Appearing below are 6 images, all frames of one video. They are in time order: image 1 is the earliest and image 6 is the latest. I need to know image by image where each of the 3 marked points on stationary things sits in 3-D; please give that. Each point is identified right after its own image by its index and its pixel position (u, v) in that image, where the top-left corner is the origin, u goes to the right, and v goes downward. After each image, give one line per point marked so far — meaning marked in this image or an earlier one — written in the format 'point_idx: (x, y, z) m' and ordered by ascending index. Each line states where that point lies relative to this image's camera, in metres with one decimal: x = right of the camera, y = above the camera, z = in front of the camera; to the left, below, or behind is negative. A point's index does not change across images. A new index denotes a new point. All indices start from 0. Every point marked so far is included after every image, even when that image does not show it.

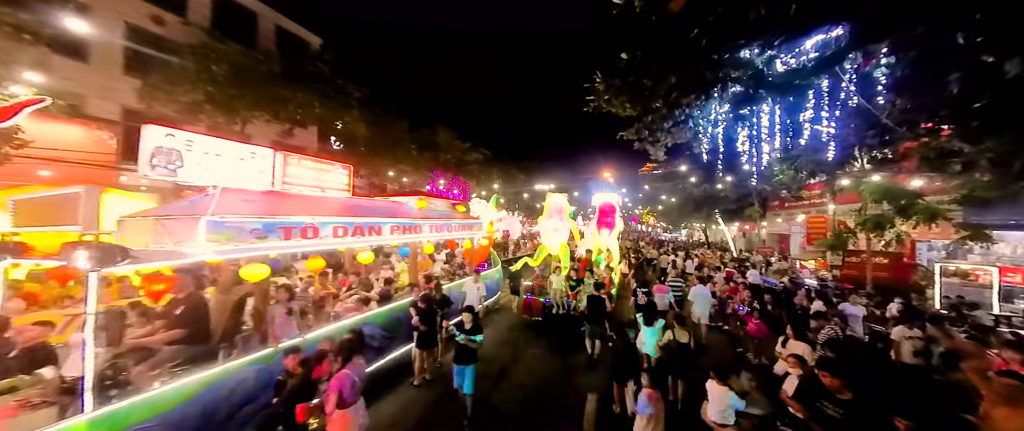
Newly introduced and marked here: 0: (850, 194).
0: (+10.7, +0.7, +9.8) m
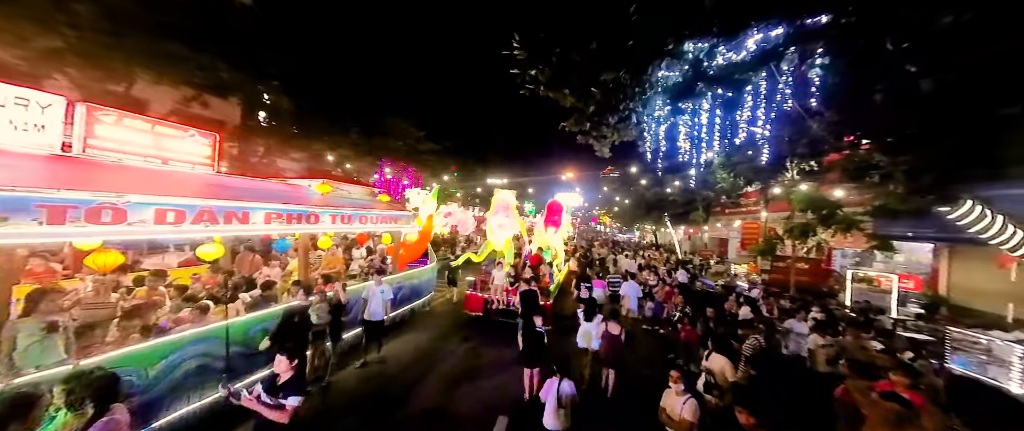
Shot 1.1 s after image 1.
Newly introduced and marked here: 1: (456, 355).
0: (+8.9, +0.4, +10.3) m
1: (-1.2, -2.9, +6.6) m
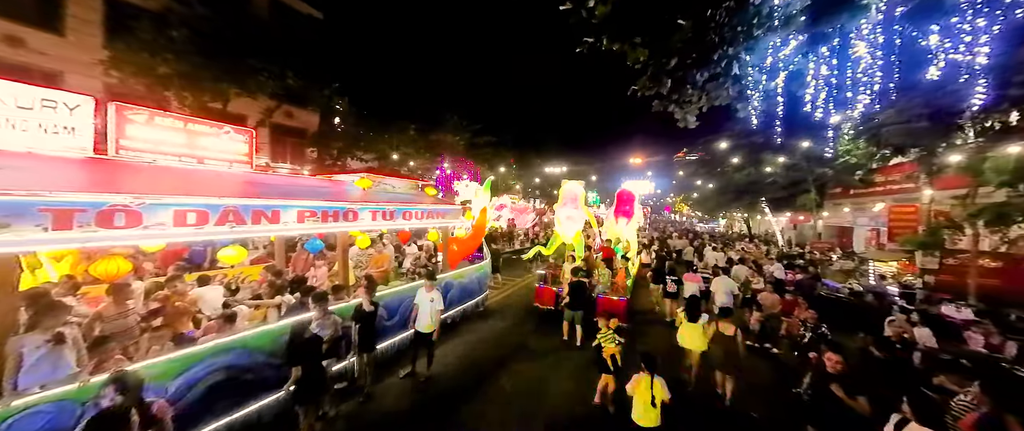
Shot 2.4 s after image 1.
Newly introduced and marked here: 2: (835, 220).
0: (+10.5, +0.9, +7.4) m
1: (+0.1, -2.8, +5.9) m
2: (+20.8, -0.3, +19.9) m
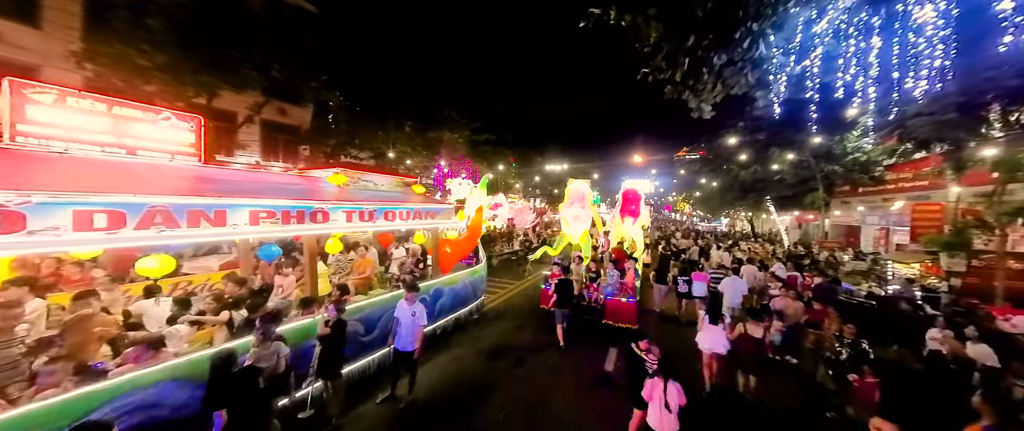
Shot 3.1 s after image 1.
0: (+10.5, +1.0, +6.8) m
1: (0.0, -2.8, +5.4) m
2: (+20.7, -0.2, +19.4) m
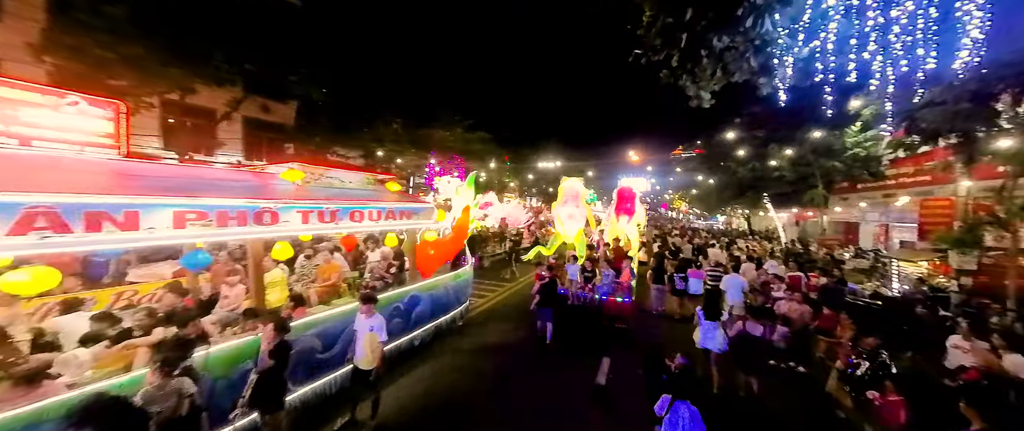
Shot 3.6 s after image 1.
0: (+10.2, +1.1, +6.5) m
1: (-0.2, -2.8, +4.9) m
2: (+20.3, 0.0, +19.1) m
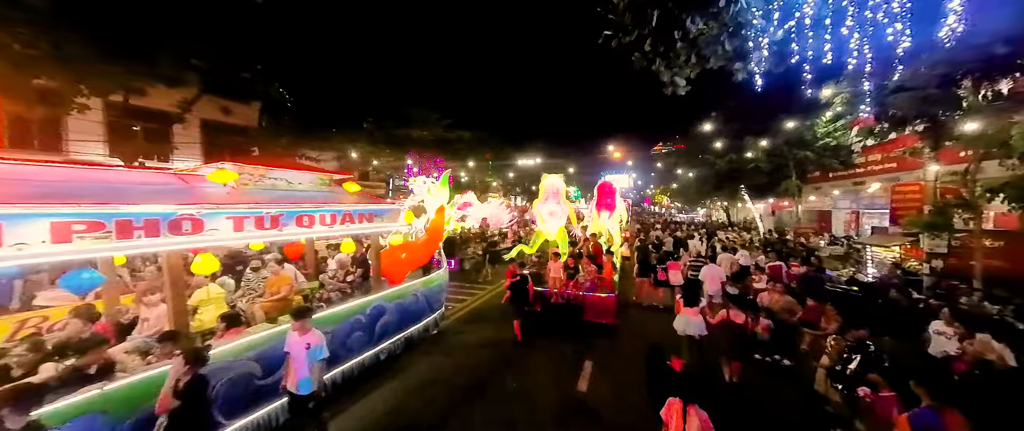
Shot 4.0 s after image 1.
0: (+9.6, +1.4, +6.6) m
1: (-0.6, -2.8, +4.6) m
2: (+19.3, +0.7, +19.7) m
